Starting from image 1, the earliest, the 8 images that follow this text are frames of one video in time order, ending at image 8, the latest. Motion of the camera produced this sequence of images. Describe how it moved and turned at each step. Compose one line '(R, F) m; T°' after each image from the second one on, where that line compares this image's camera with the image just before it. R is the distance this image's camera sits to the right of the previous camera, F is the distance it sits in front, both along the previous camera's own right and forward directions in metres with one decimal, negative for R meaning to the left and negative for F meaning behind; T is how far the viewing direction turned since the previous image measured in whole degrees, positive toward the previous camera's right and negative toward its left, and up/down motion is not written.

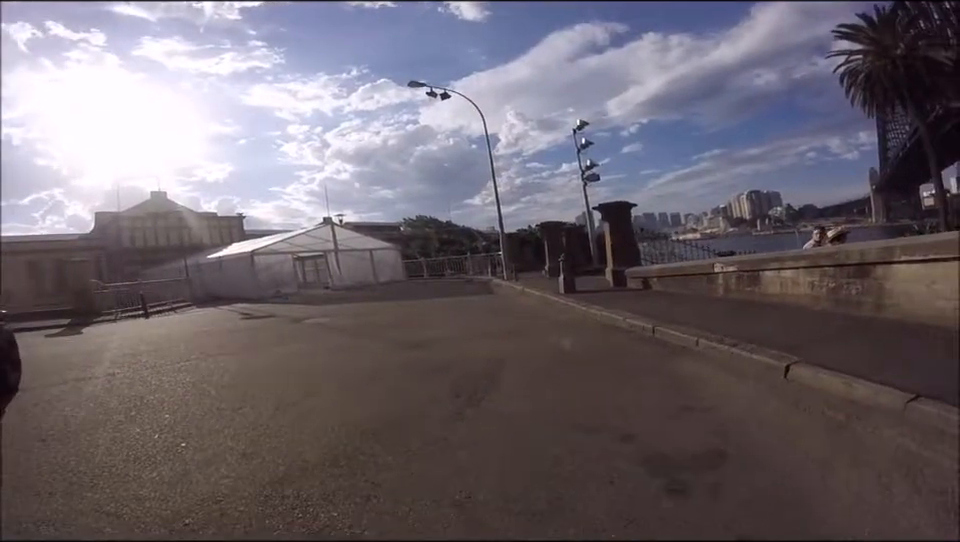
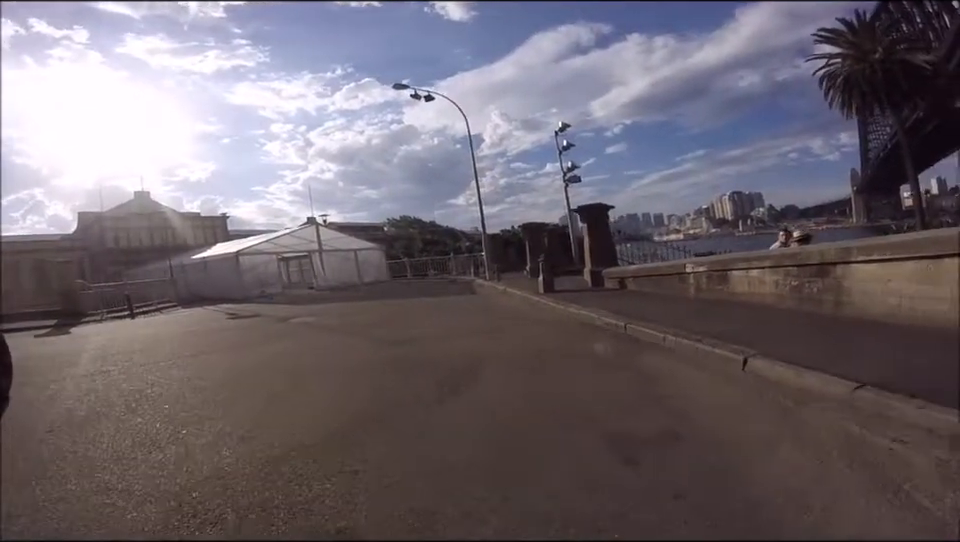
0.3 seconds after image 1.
(0.0, -0.3) m; +1°
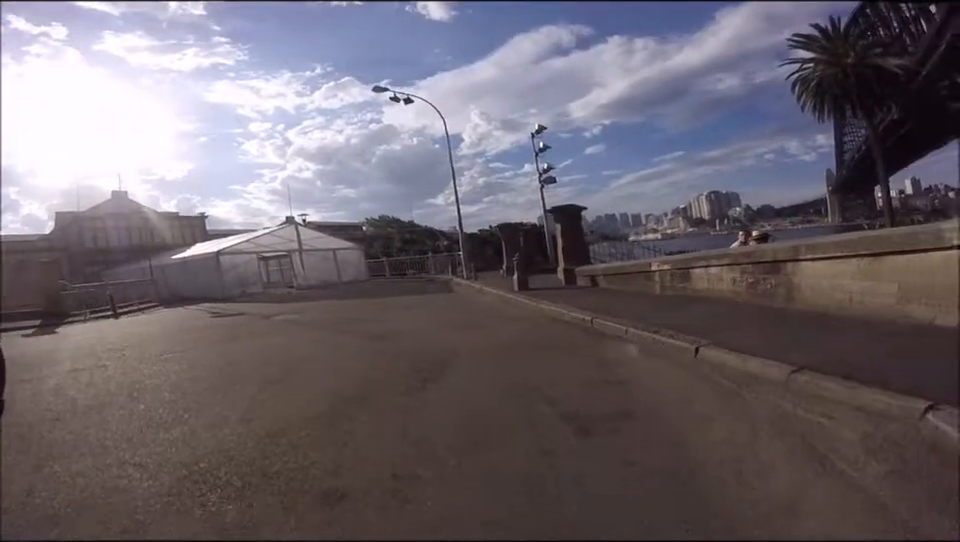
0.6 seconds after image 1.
(0.0, -0.3) m; +2°
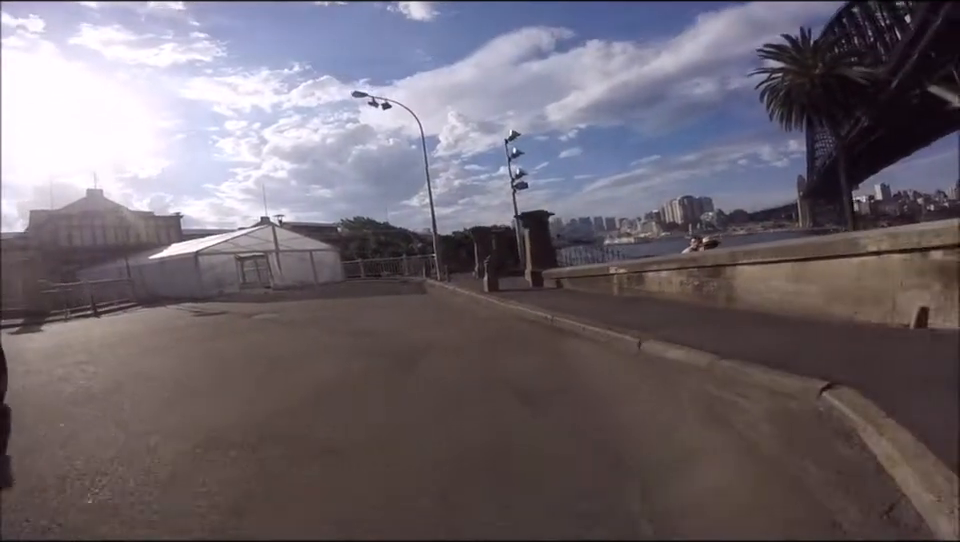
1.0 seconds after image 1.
(0.0, -0.6) m; +2°
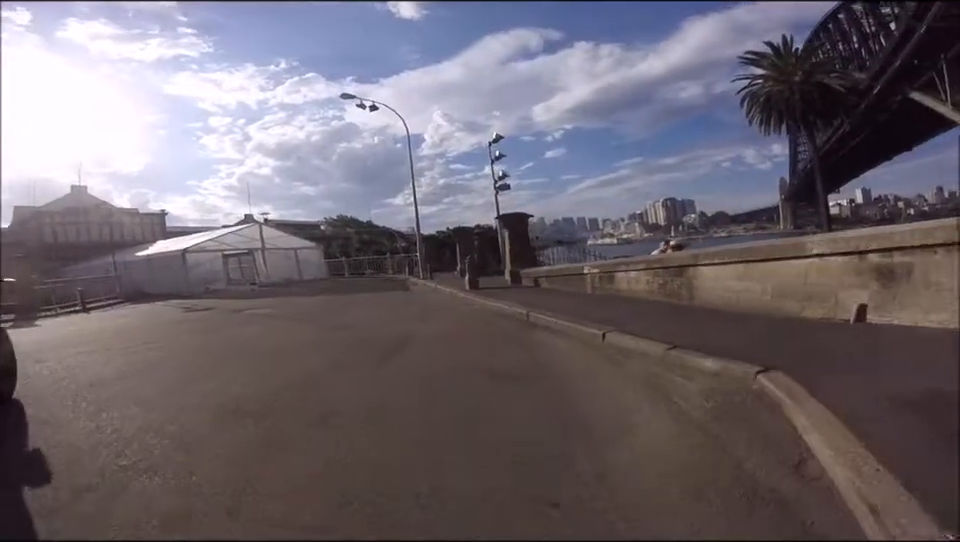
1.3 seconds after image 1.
(0.0, -0.5) m; +1°
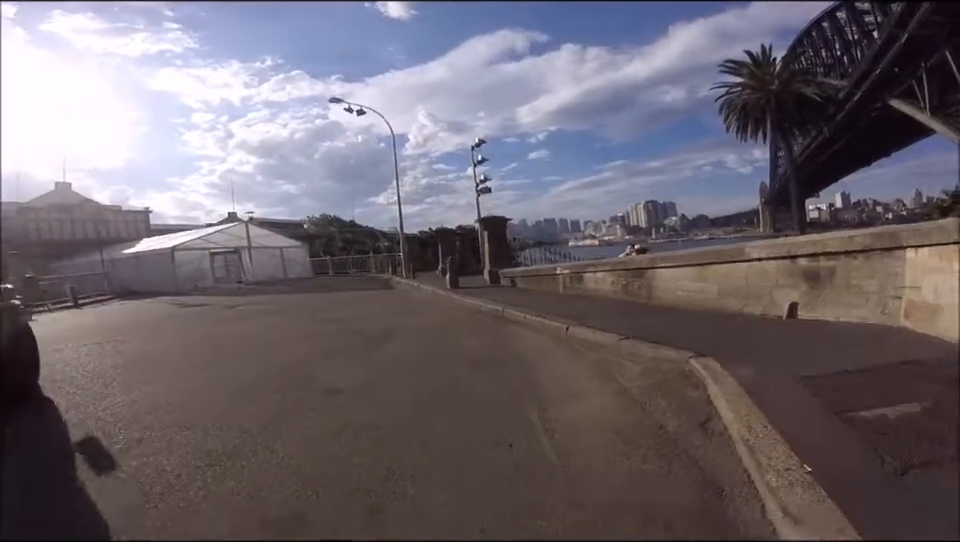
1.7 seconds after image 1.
(0.0, -0.7) m; +2°
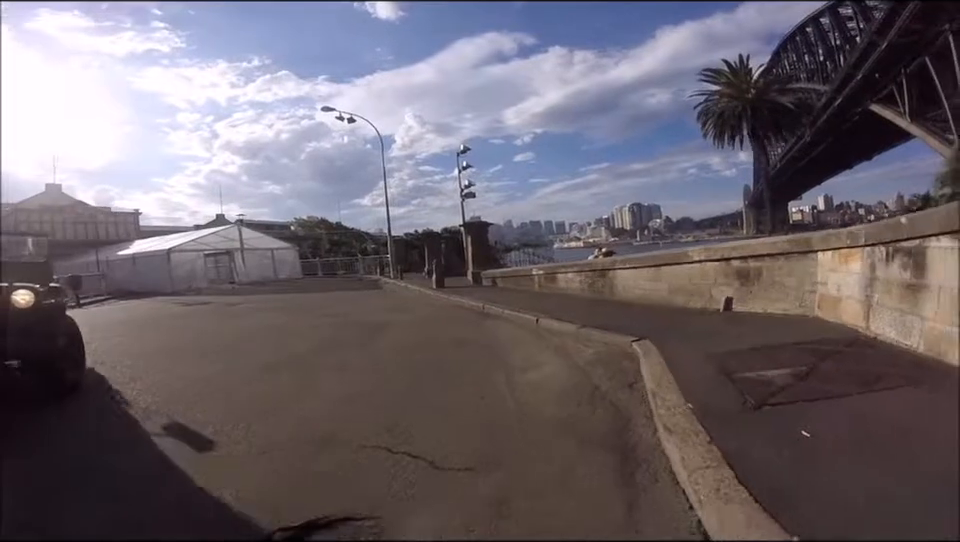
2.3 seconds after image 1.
(0.0, -0.9) m; +1°
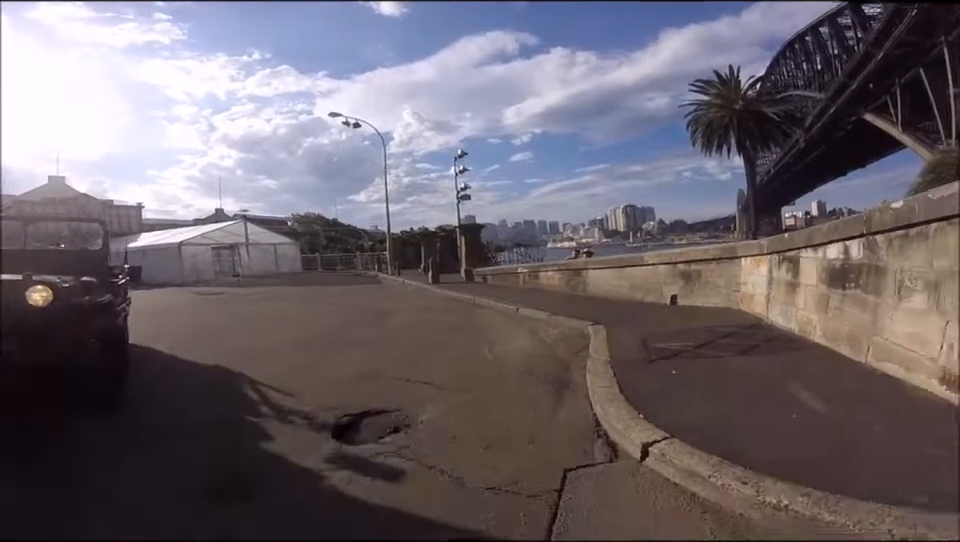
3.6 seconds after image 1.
(0.0, -1.4) m; +1°
